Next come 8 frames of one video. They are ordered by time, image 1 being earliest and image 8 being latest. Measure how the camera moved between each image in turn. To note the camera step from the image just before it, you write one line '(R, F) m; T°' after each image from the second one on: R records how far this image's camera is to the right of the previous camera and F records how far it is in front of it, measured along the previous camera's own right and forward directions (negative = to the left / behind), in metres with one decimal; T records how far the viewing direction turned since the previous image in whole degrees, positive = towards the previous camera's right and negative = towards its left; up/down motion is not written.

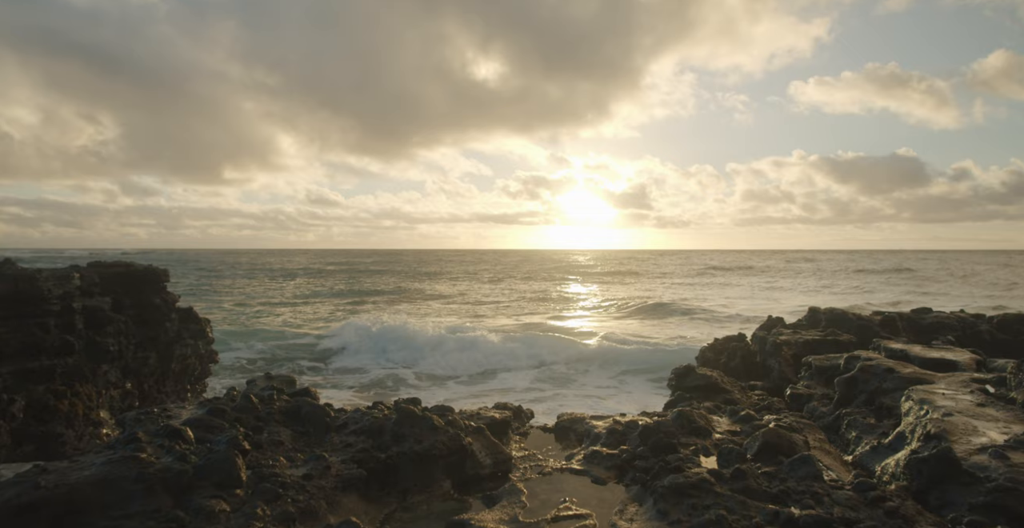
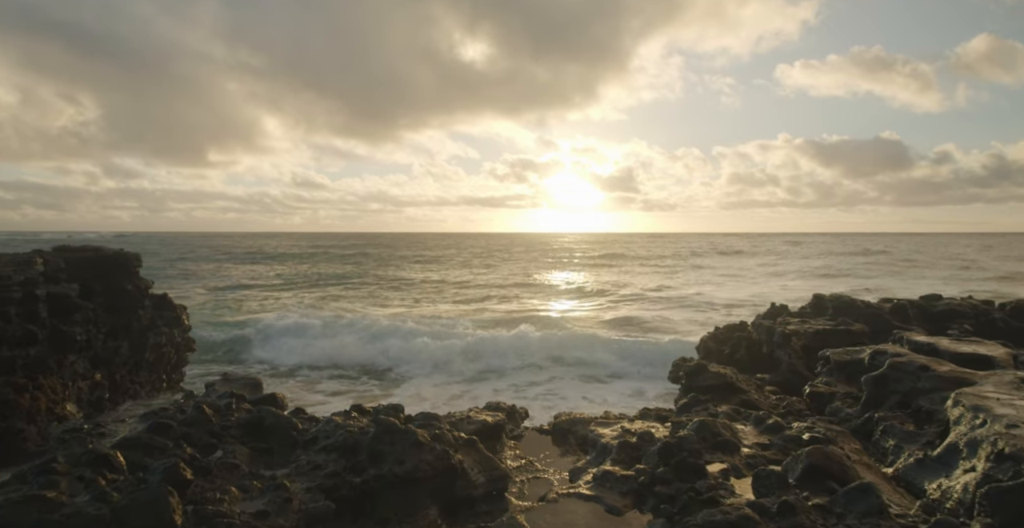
(-0.1, +0.9) m; +1°
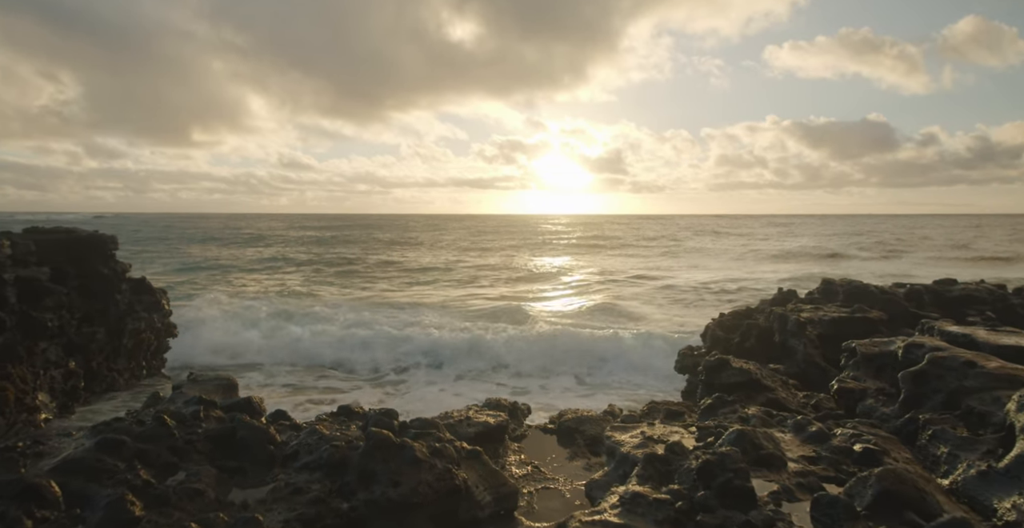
(-0.2, +0.8) m; +1°
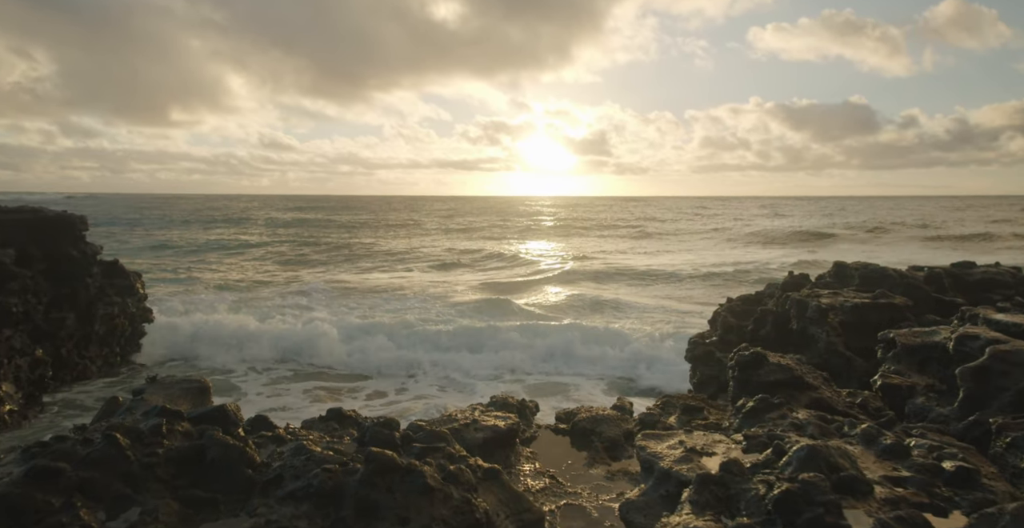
(-0.3, +0.9) m; +1°
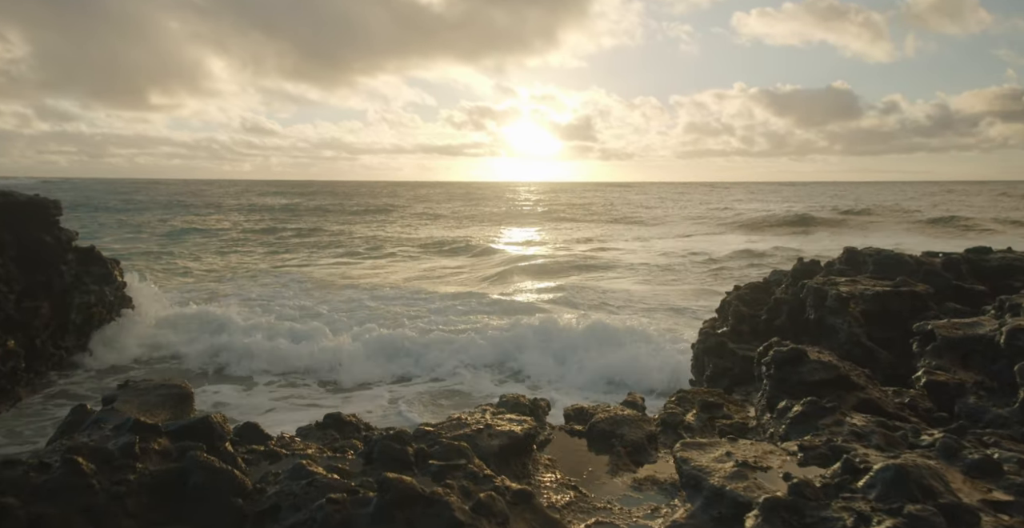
(-0.3, +0.7) m; +1°
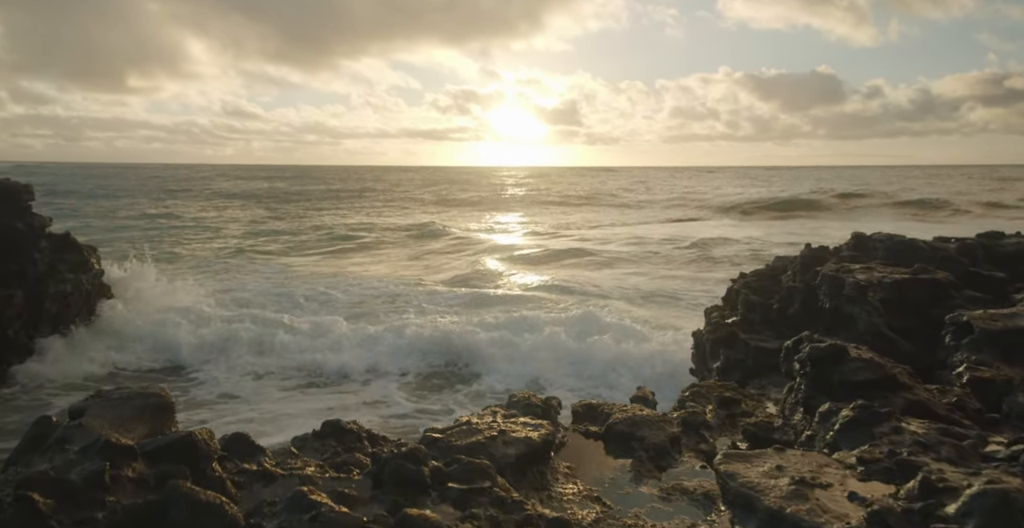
(-0.3, +0.6) m; +1°
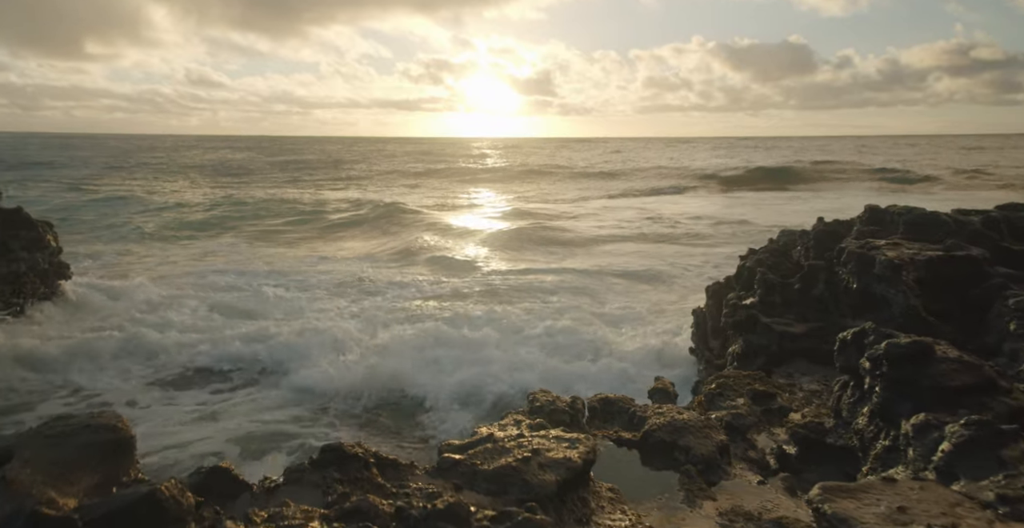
(-0.4, +1.0) m; +2°
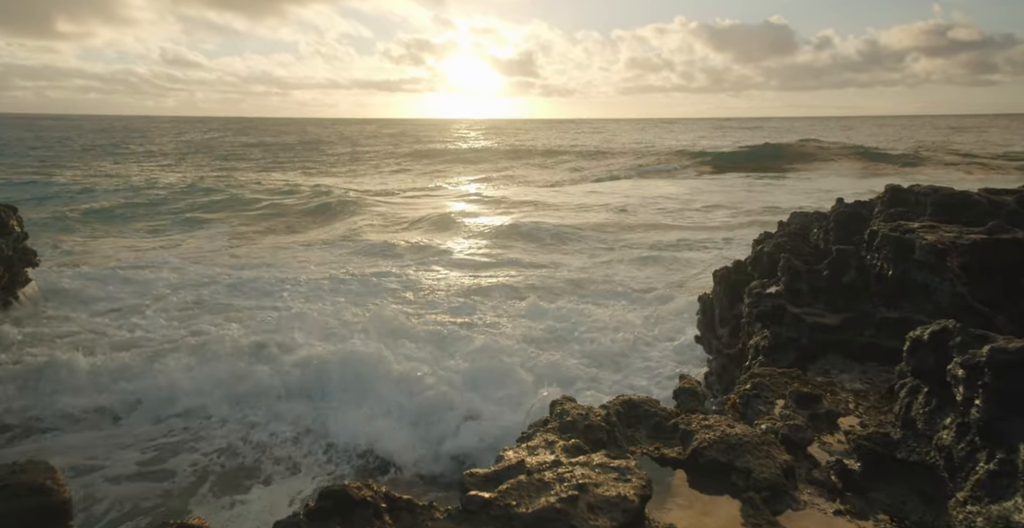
(-0.3, +0.9) m; +1°
